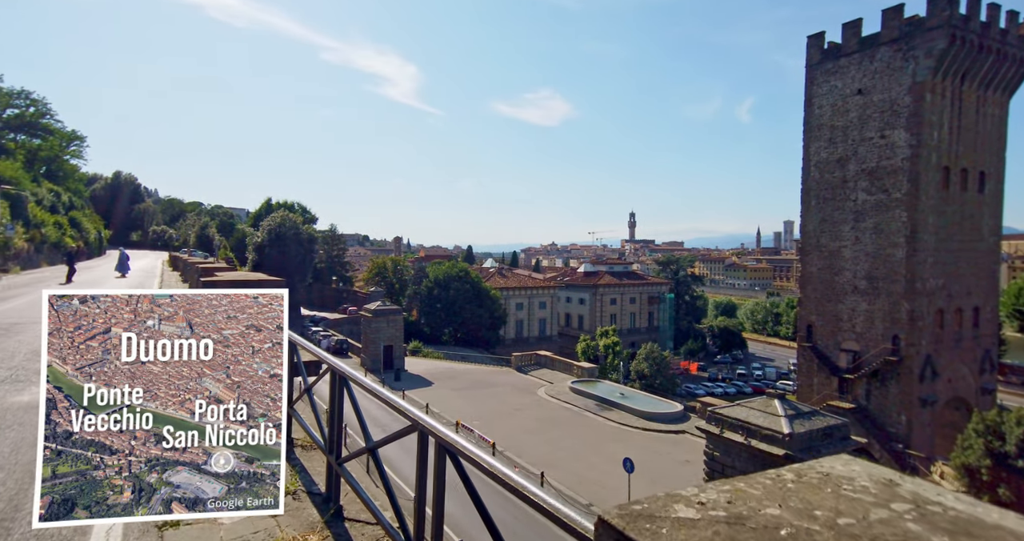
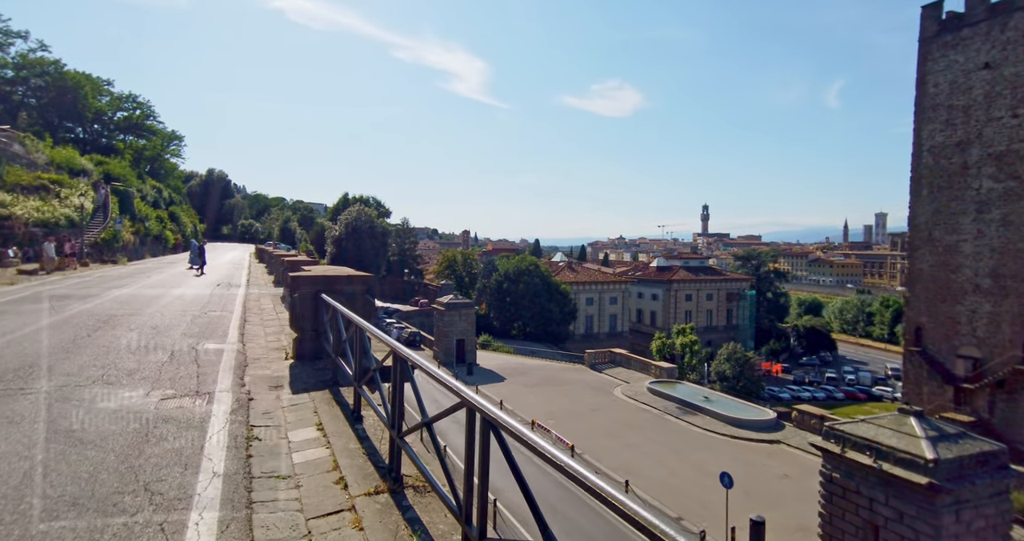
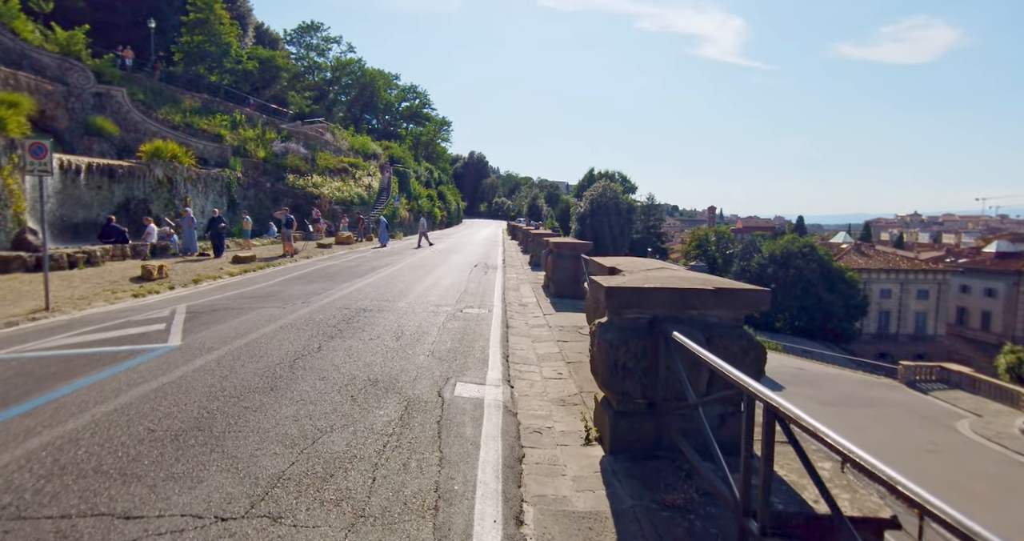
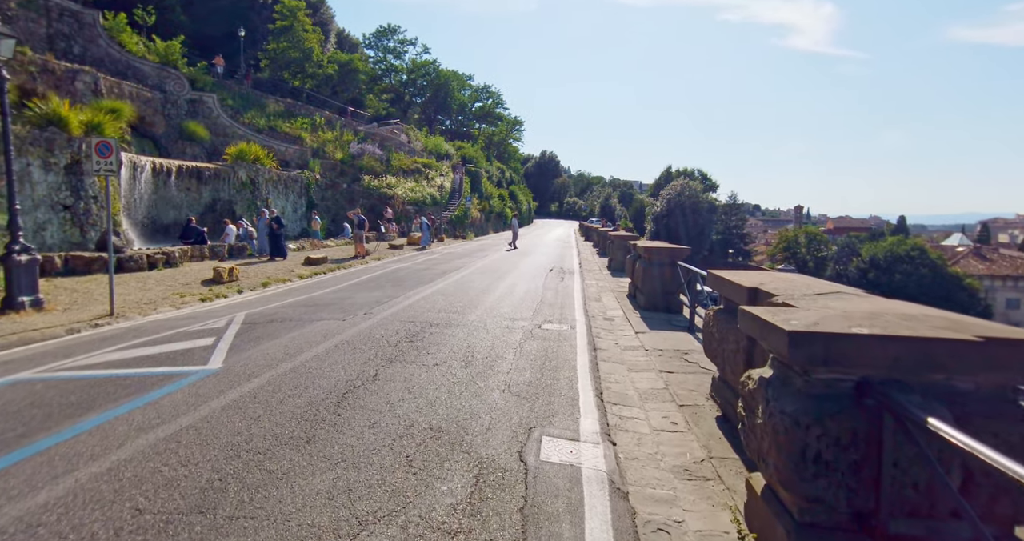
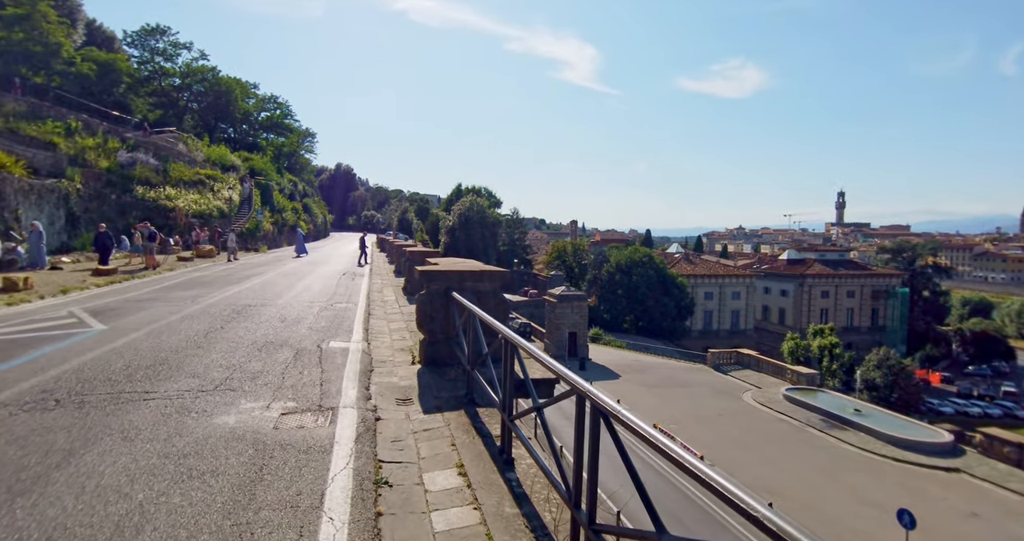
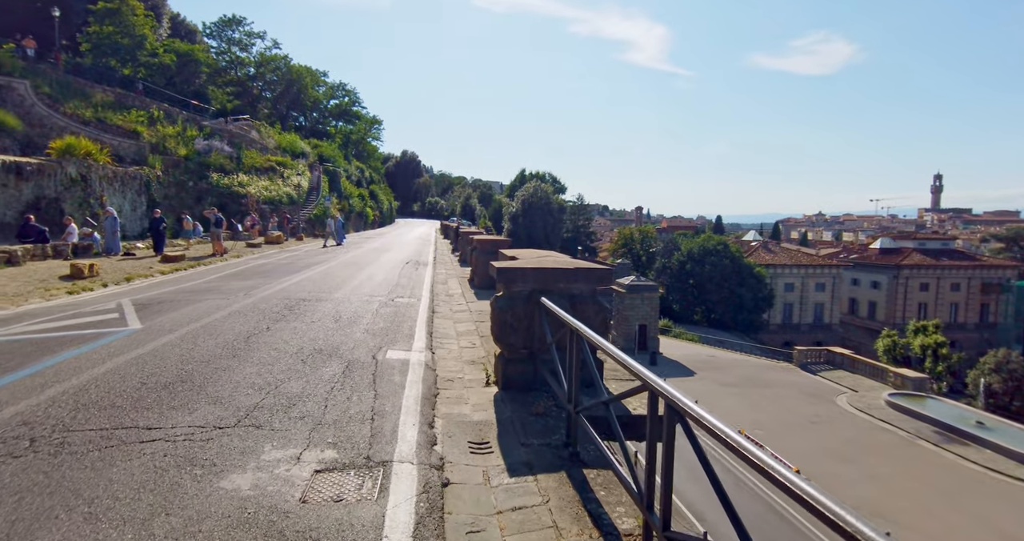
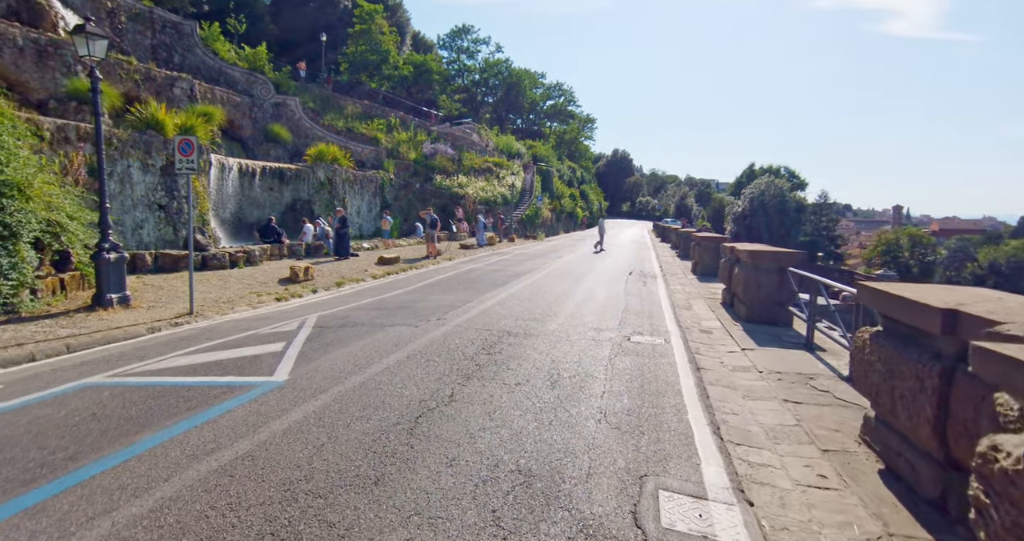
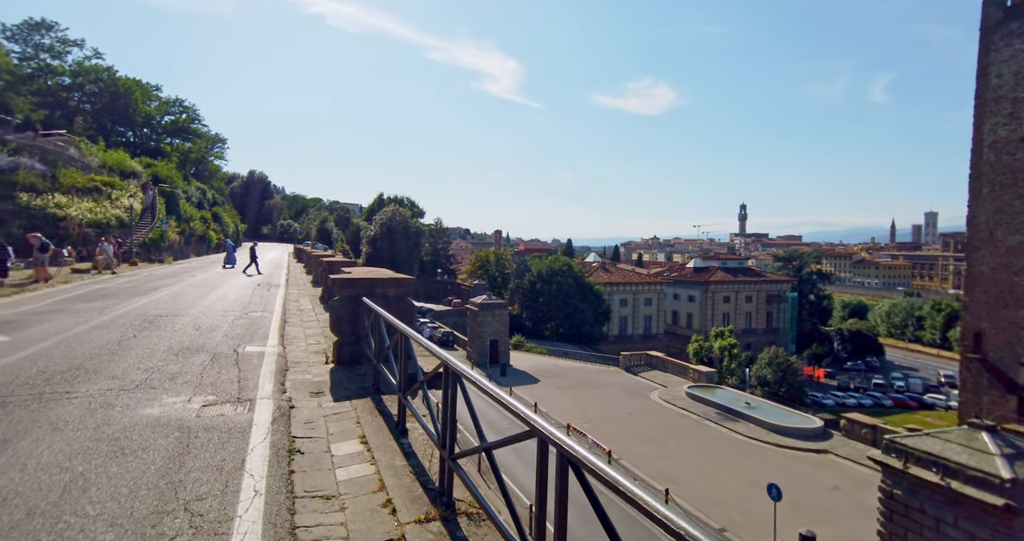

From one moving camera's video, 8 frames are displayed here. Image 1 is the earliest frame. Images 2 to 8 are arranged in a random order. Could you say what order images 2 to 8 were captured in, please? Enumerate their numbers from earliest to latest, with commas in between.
2, 8, 5, 6, 3, 4, 7
